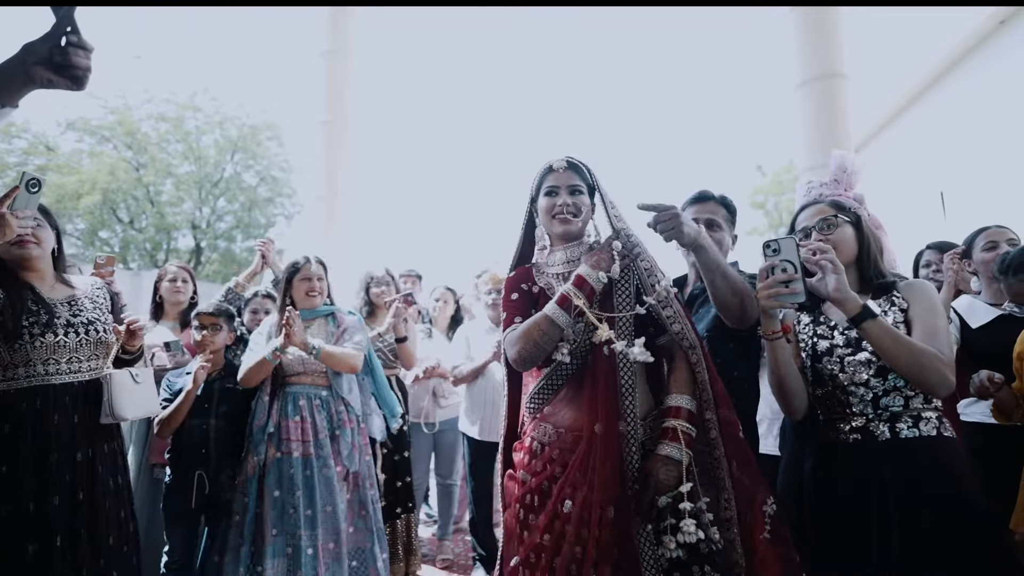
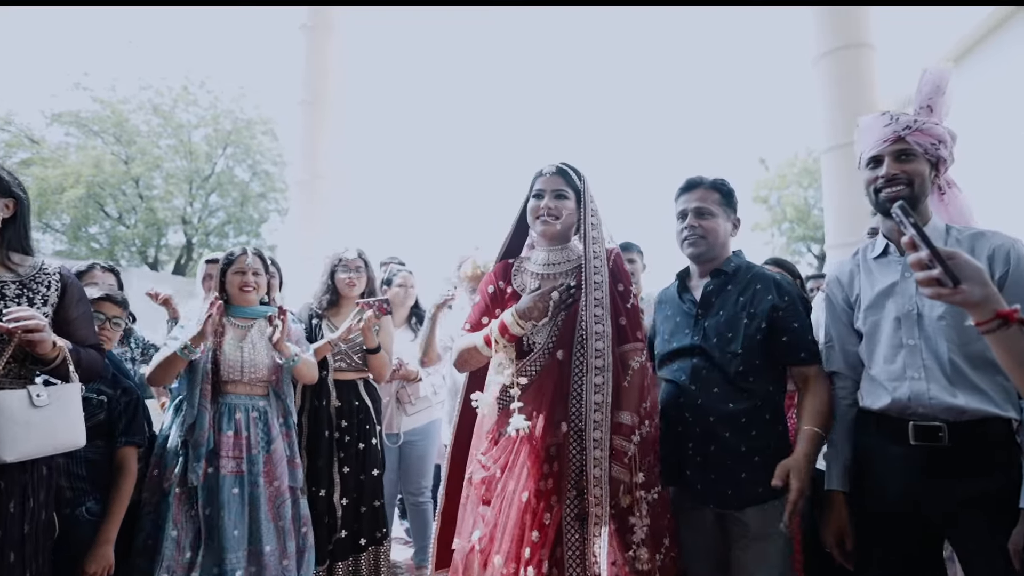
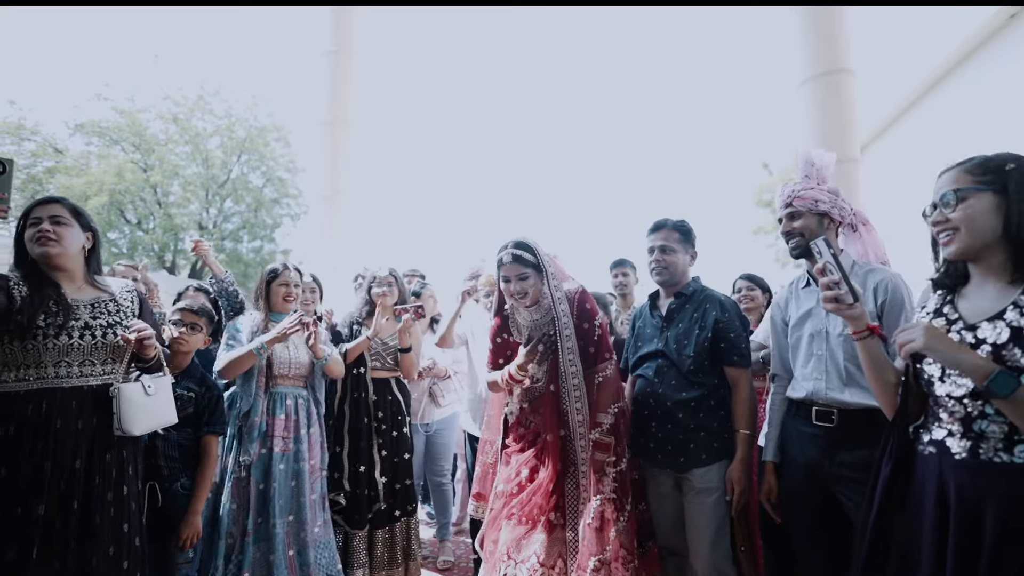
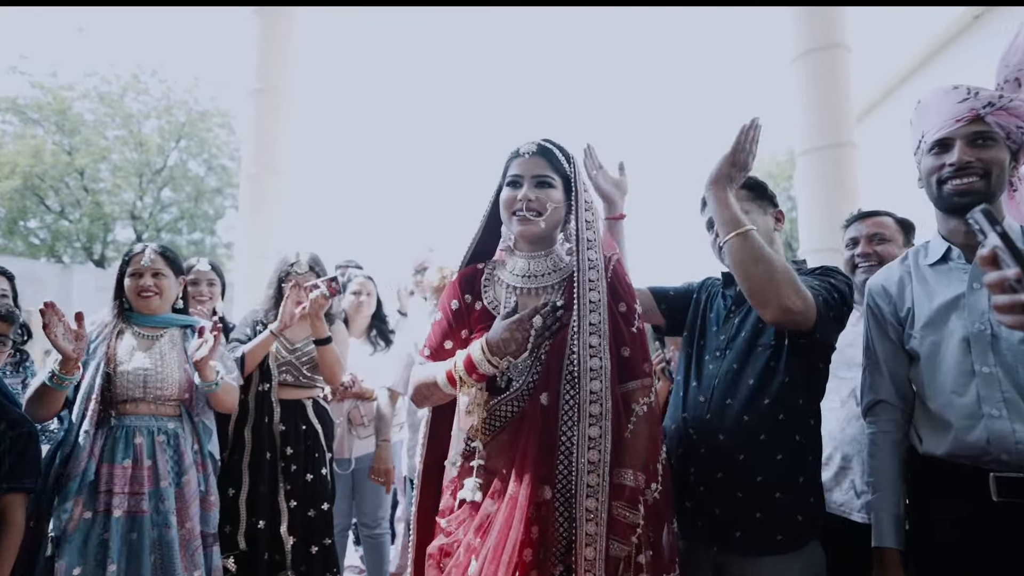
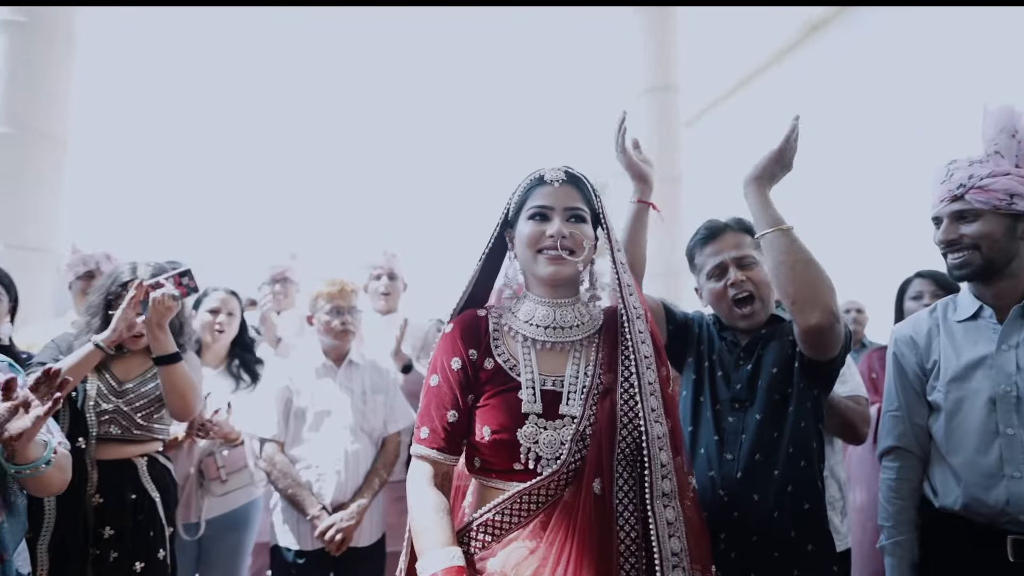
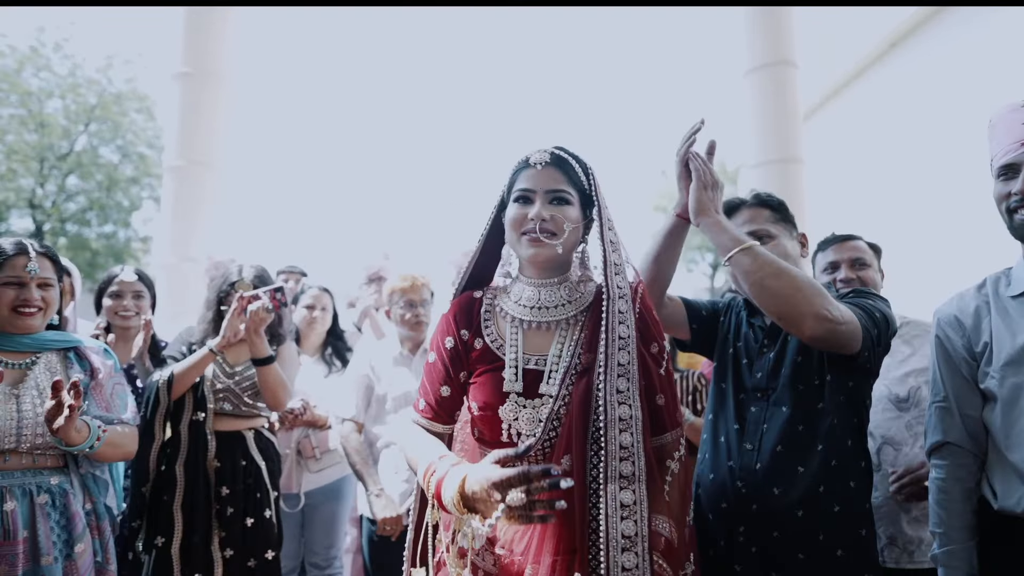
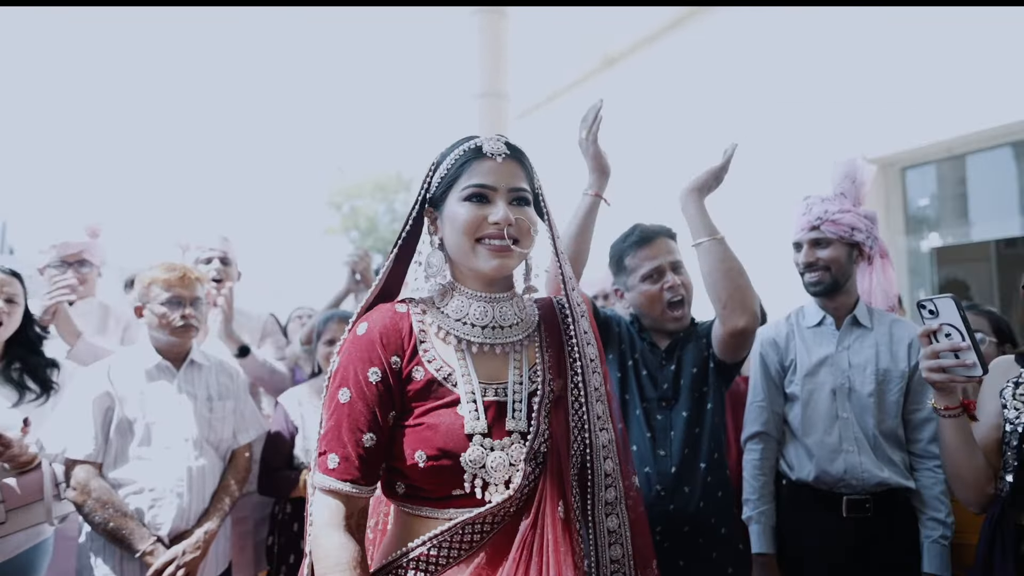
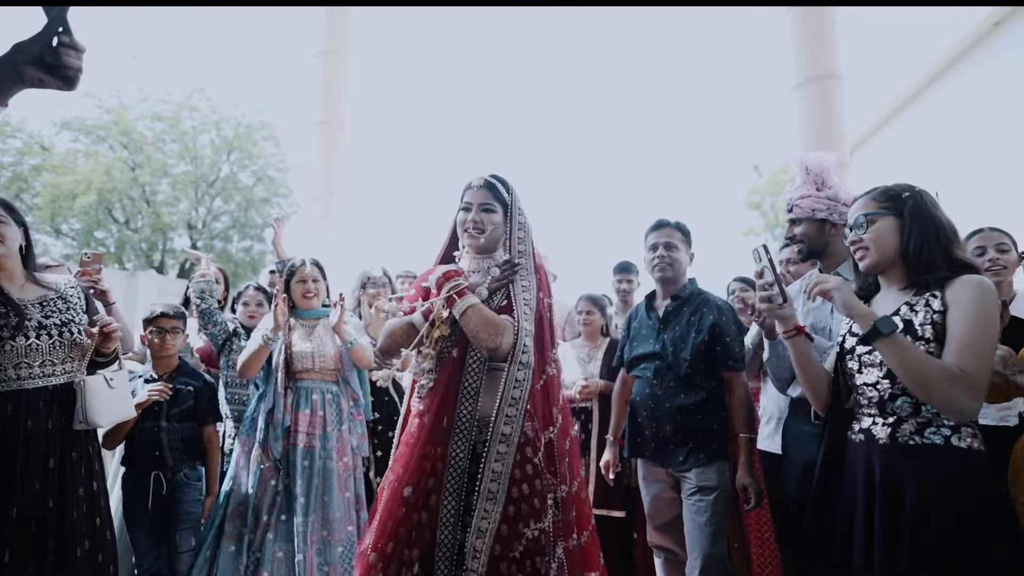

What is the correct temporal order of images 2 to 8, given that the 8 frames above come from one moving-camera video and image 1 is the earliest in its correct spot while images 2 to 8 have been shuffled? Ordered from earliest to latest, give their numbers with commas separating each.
8, 3, 2, 4, 6, 5, 7
